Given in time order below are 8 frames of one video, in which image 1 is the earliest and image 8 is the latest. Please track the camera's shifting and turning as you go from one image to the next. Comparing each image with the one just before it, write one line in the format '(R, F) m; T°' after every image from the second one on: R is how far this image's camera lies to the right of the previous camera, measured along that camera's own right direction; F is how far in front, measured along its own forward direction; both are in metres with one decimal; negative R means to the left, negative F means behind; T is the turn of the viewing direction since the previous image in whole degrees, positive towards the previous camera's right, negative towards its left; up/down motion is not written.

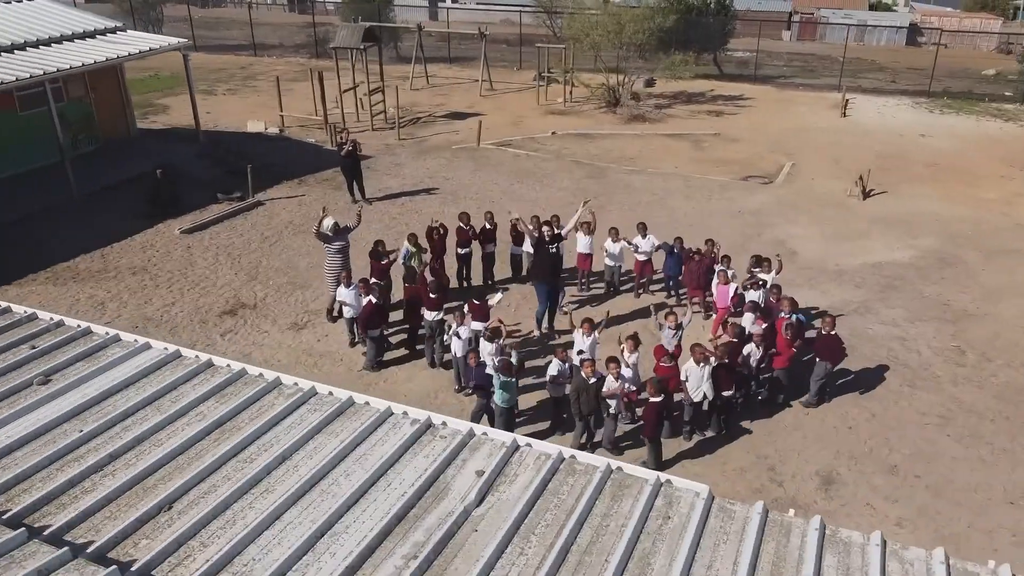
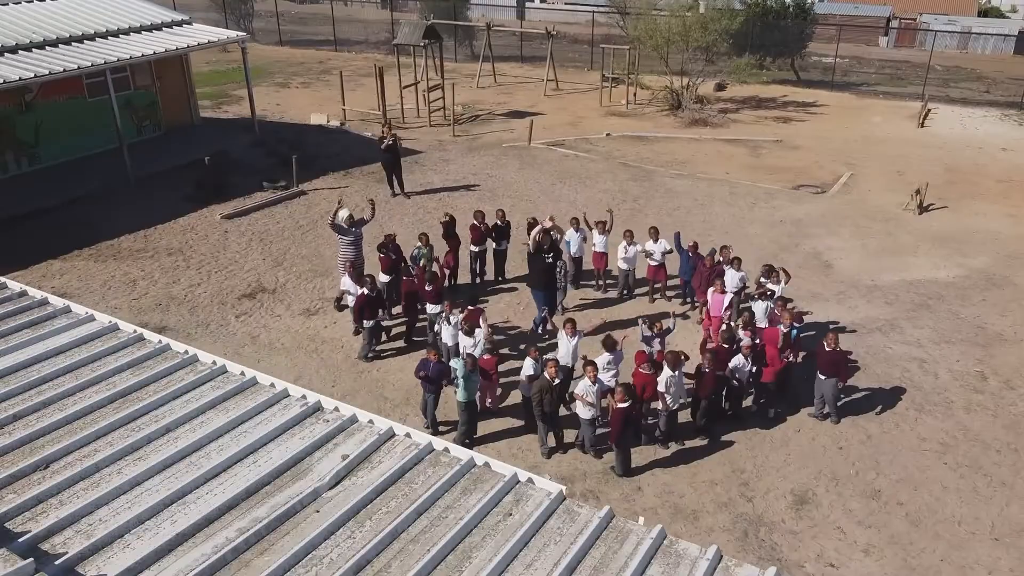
(+1.2, 0.0) m; -6°
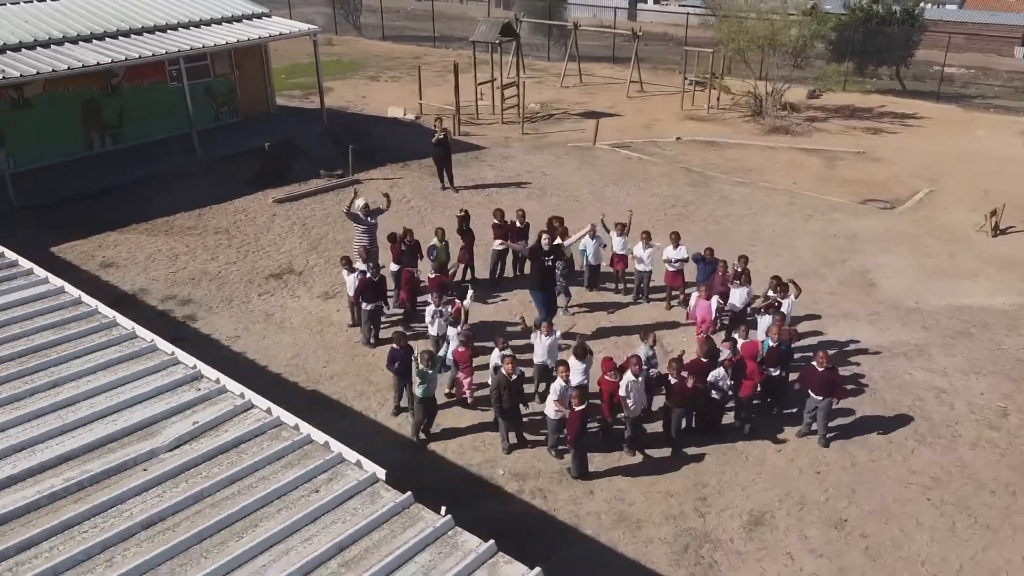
(+1.5, 0.0) m; -8°
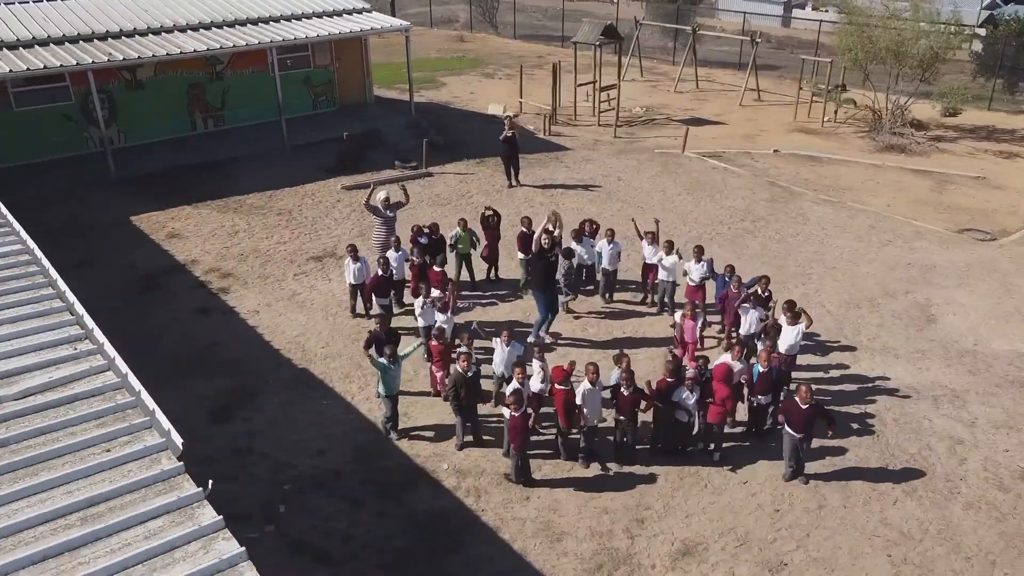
(+2.0, +0.2) m; -10°
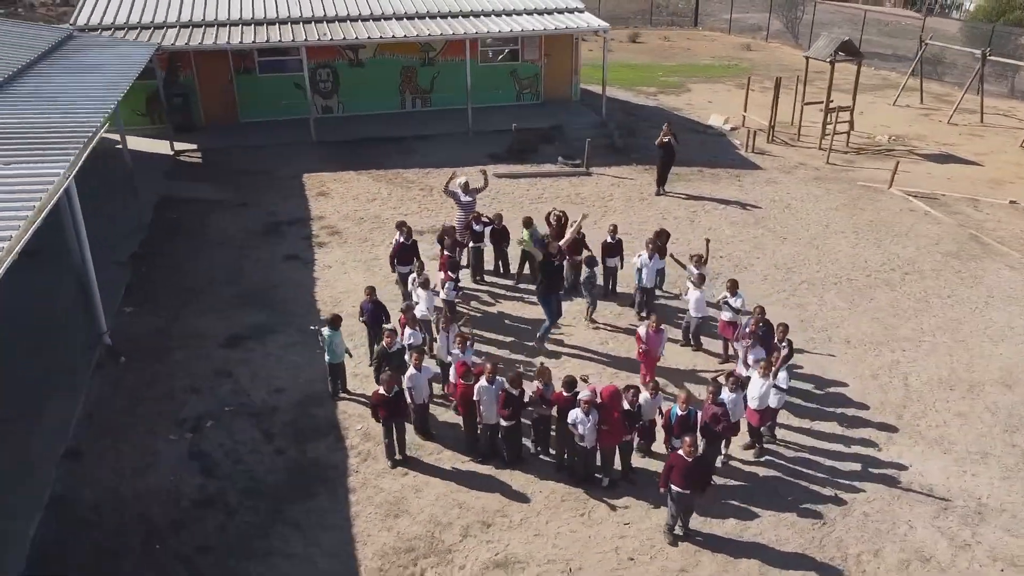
(+4.2, +0.6) m; -22°
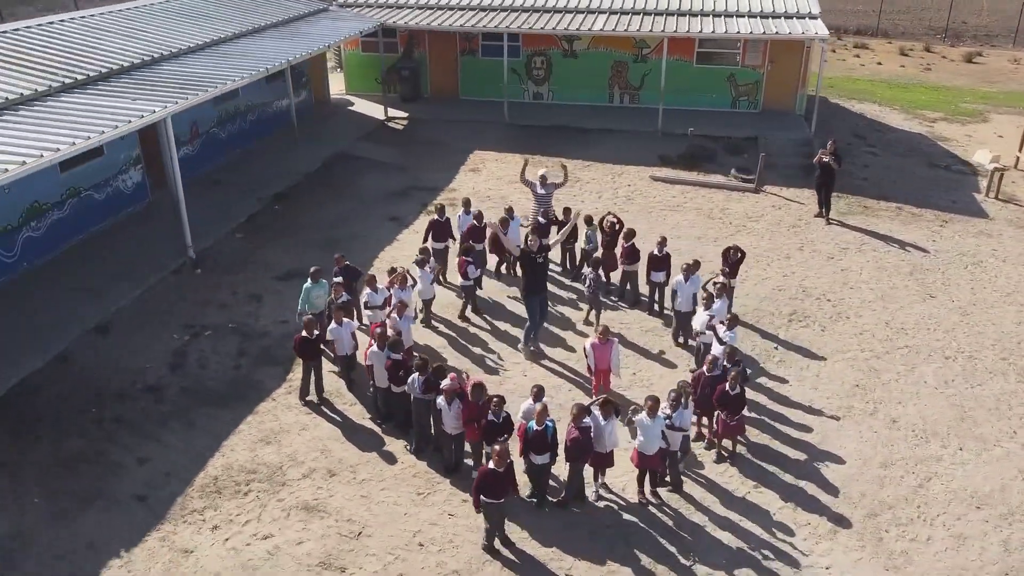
(+4.6, +0.9) m; -24°
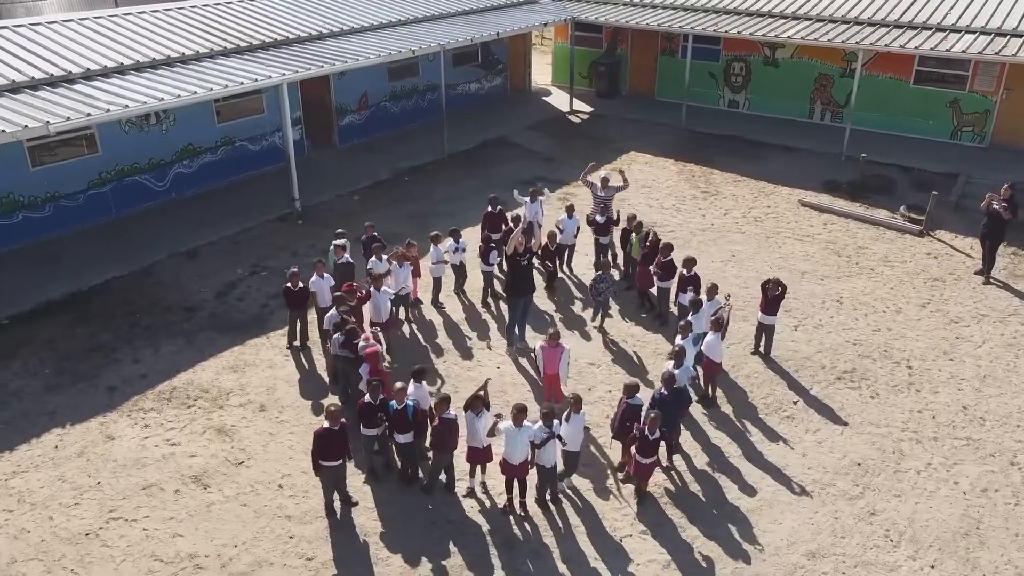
(+4.0, +0.8) m; -22°
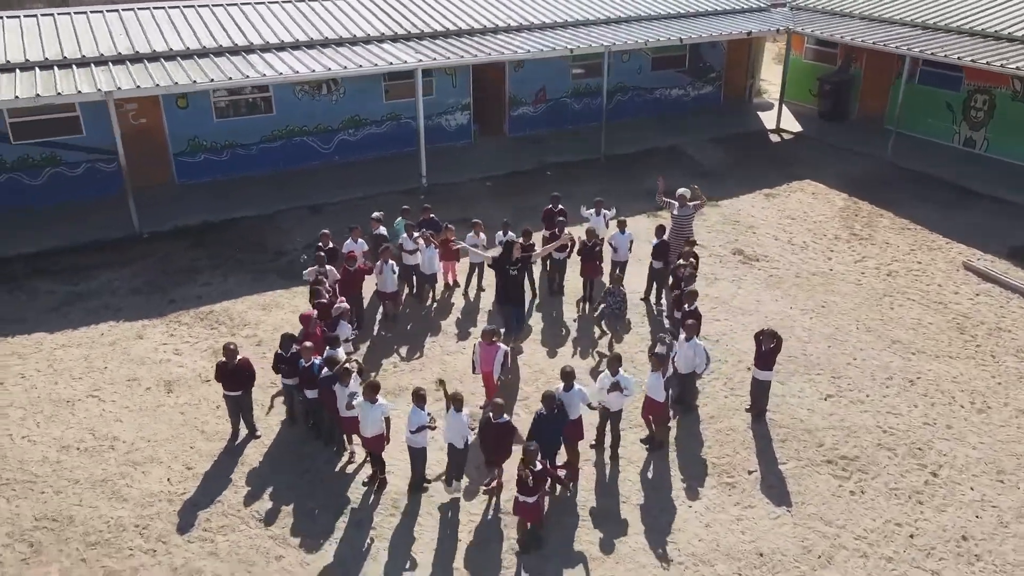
(+4.3, +0.8) m; -23°
